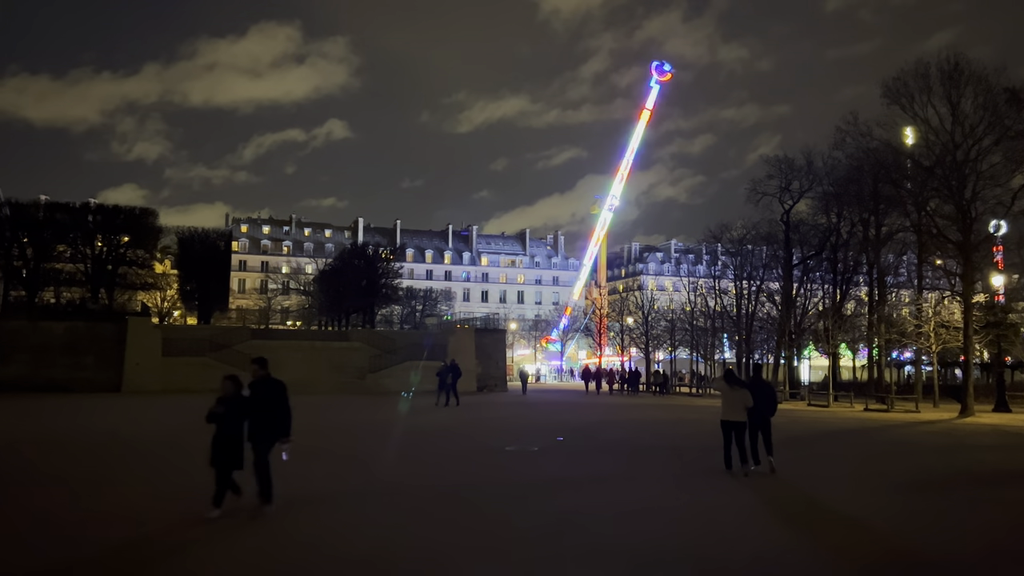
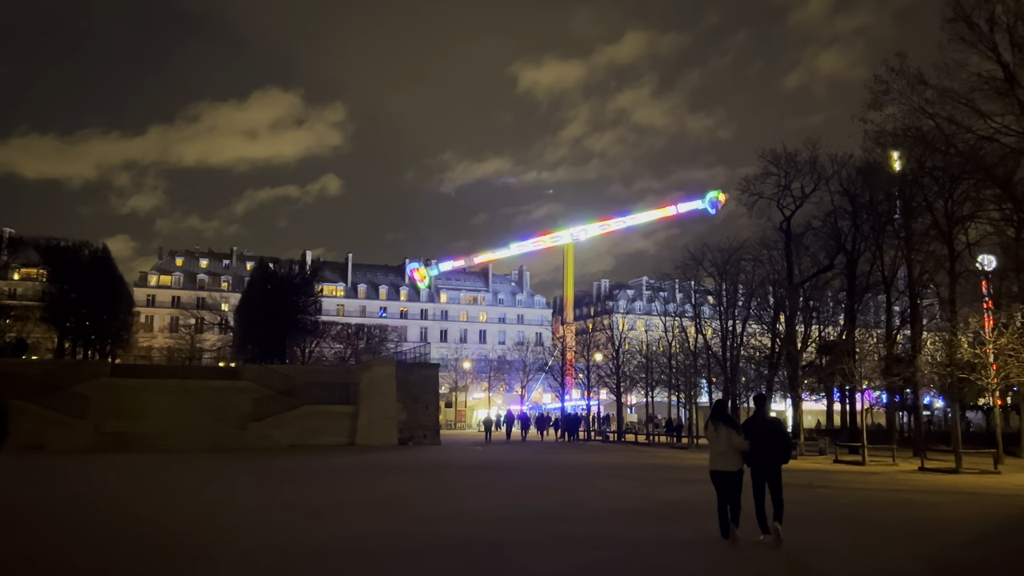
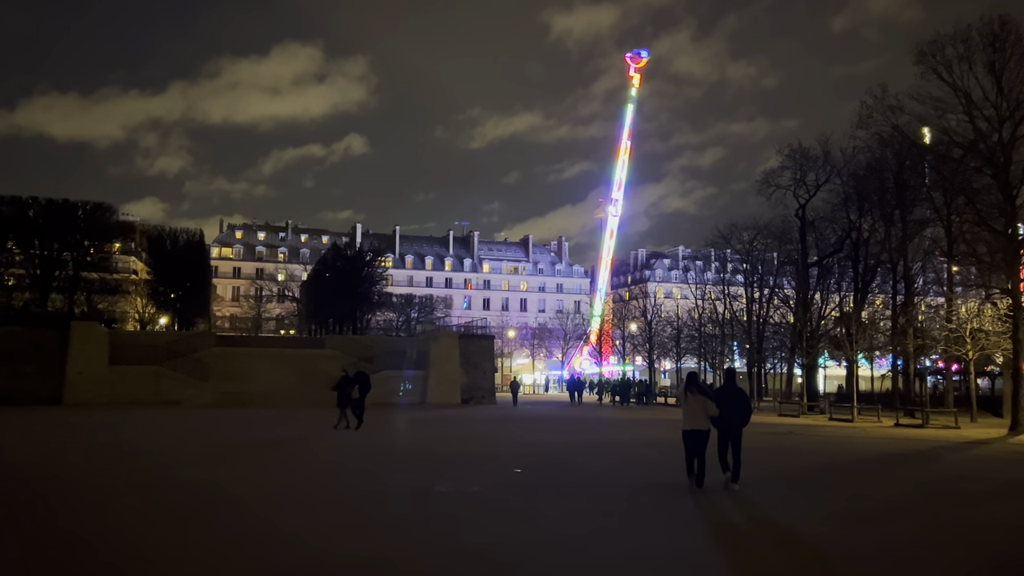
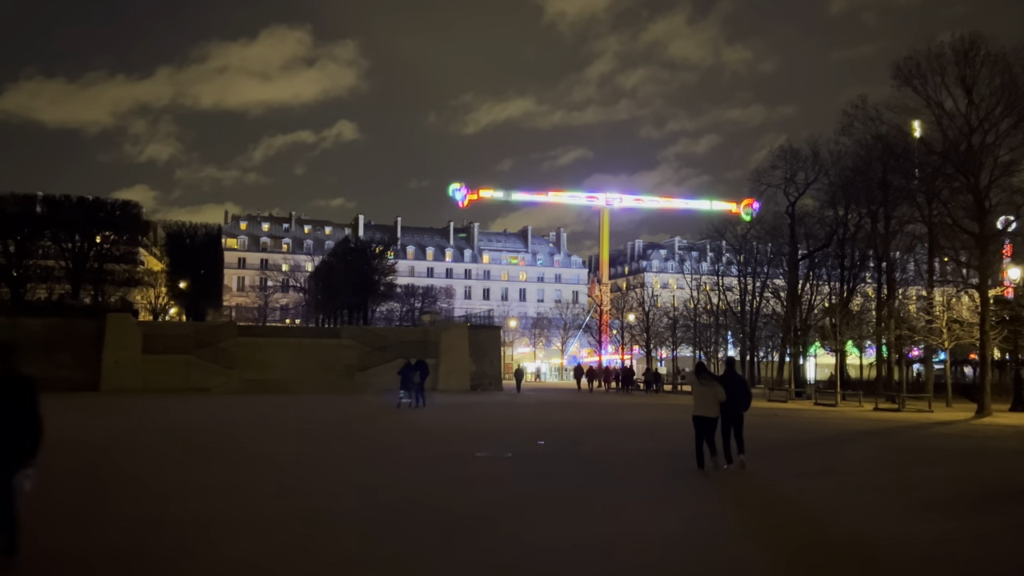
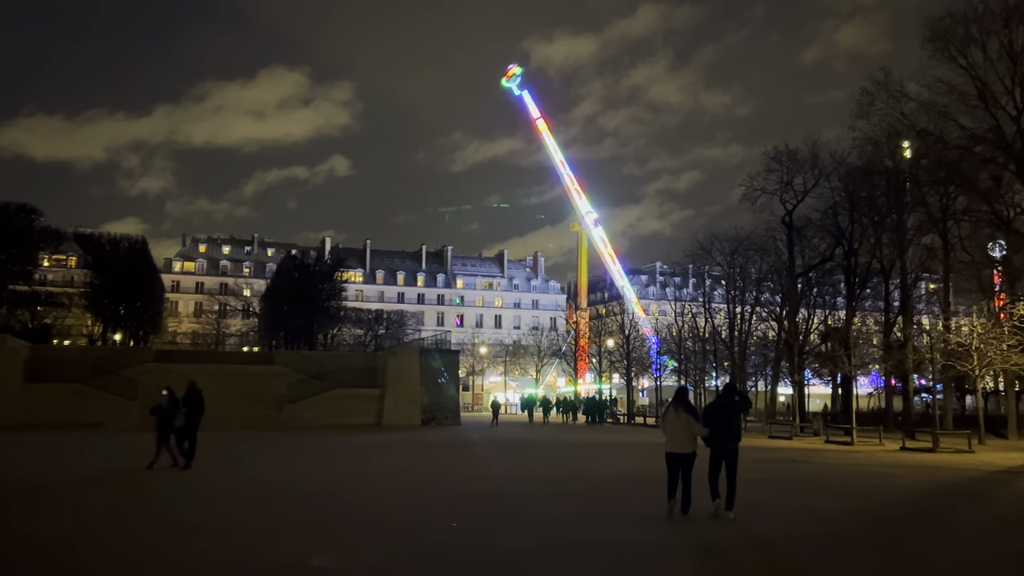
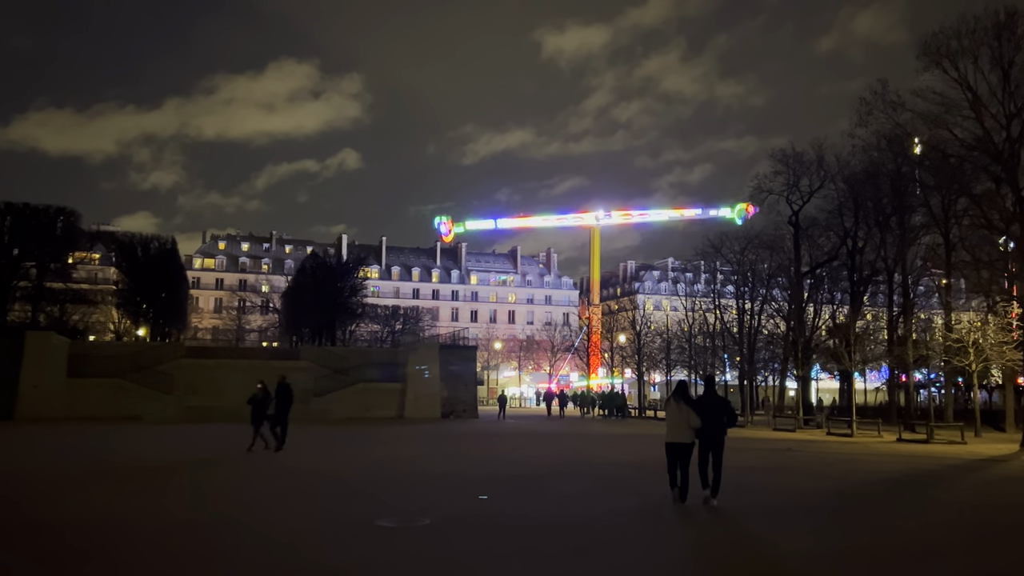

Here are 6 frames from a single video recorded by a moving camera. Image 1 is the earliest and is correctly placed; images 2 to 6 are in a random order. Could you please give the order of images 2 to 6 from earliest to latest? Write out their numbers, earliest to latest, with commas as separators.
4, 3, 6, 5, 2
